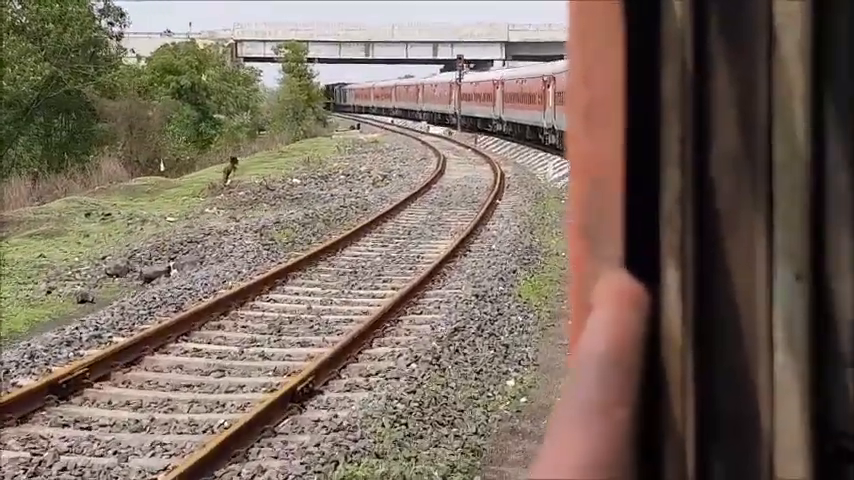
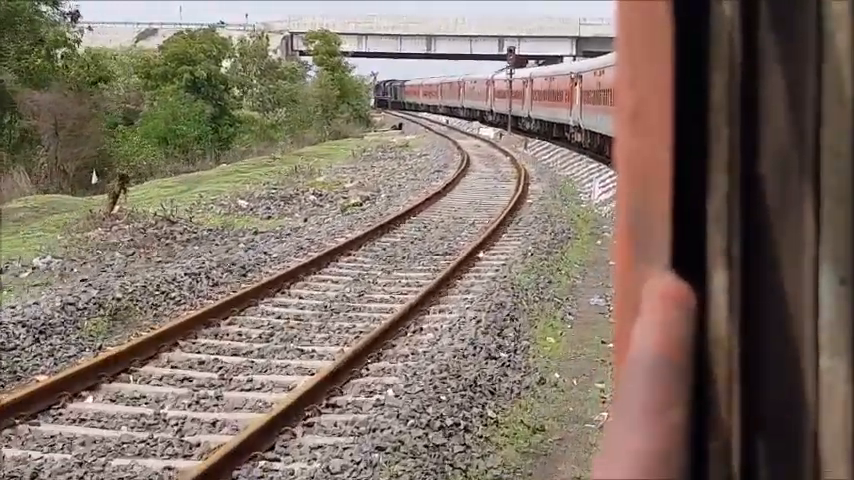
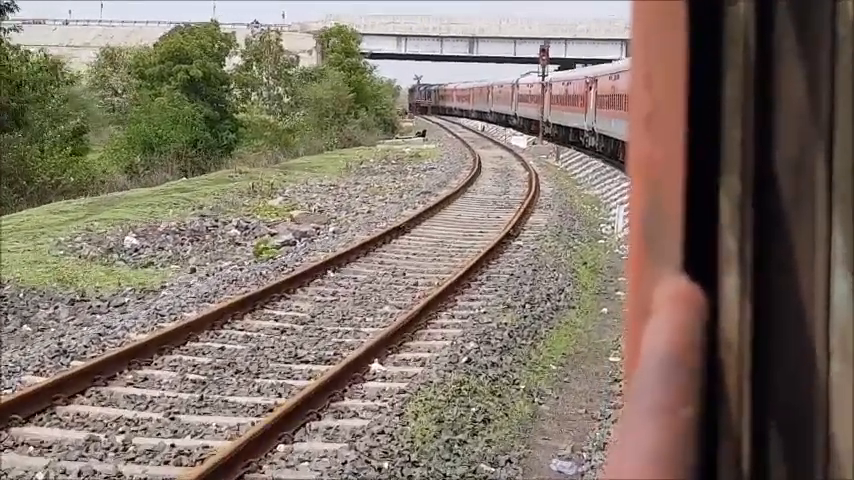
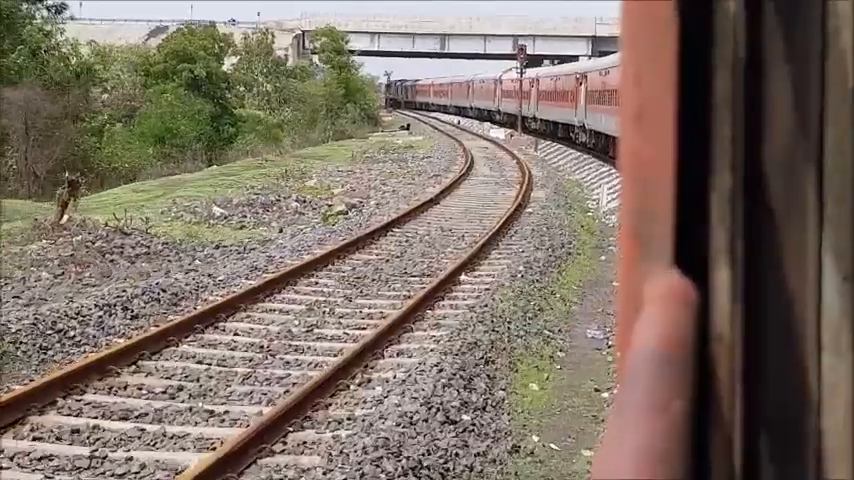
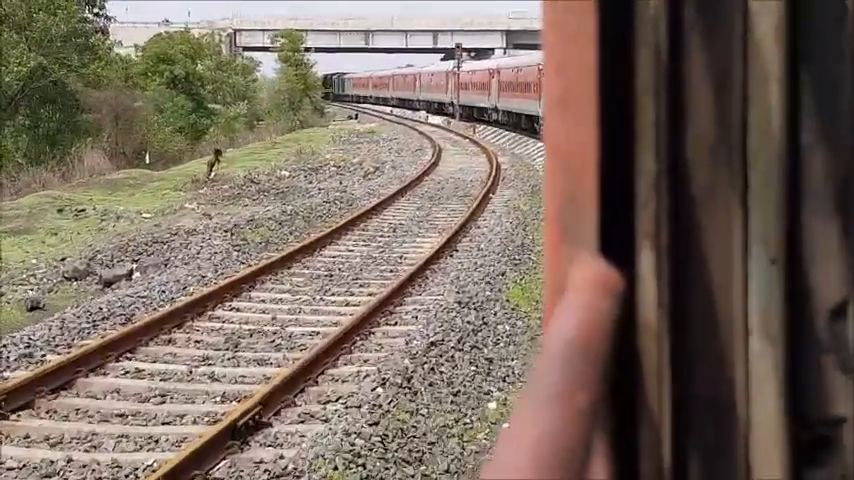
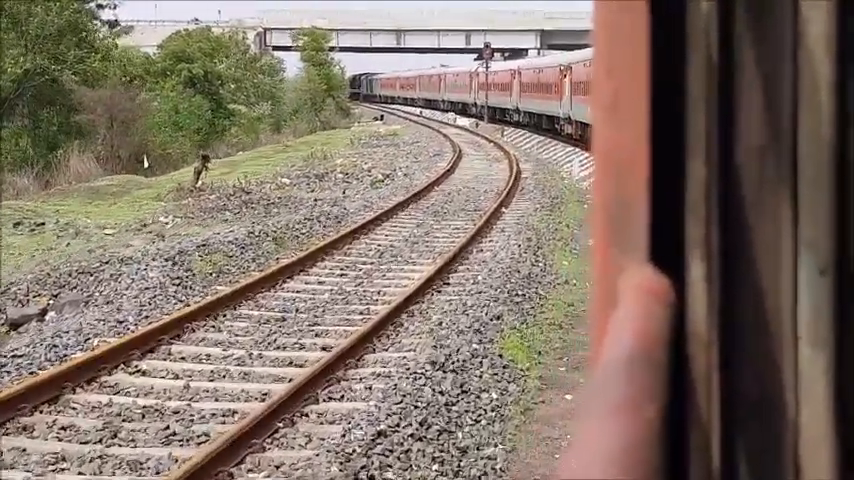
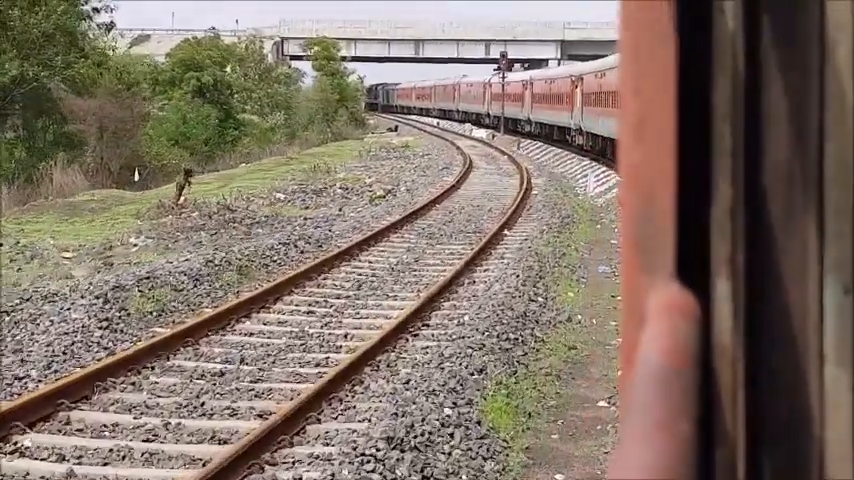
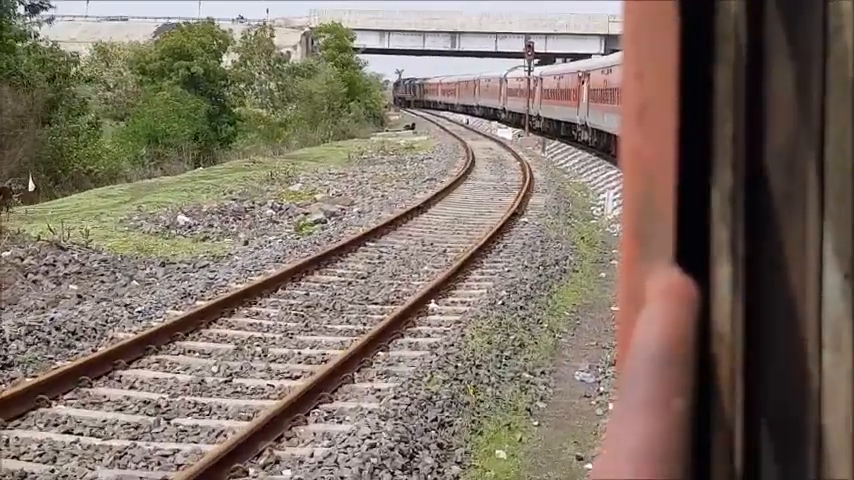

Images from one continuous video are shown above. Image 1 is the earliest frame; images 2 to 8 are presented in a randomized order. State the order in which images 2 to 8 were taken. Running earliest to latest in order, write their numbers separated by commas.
5, 6, 7, 2, 4, 8, 3
